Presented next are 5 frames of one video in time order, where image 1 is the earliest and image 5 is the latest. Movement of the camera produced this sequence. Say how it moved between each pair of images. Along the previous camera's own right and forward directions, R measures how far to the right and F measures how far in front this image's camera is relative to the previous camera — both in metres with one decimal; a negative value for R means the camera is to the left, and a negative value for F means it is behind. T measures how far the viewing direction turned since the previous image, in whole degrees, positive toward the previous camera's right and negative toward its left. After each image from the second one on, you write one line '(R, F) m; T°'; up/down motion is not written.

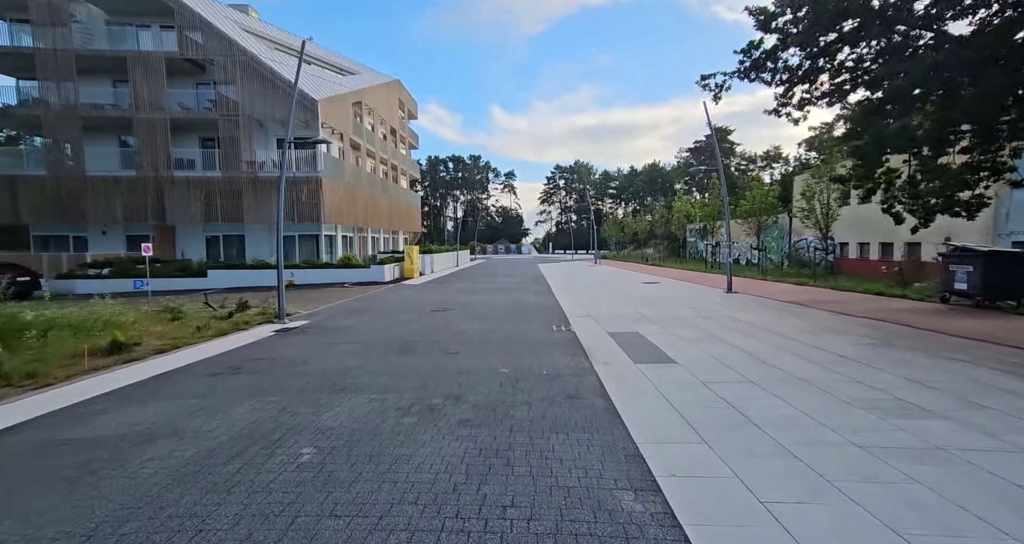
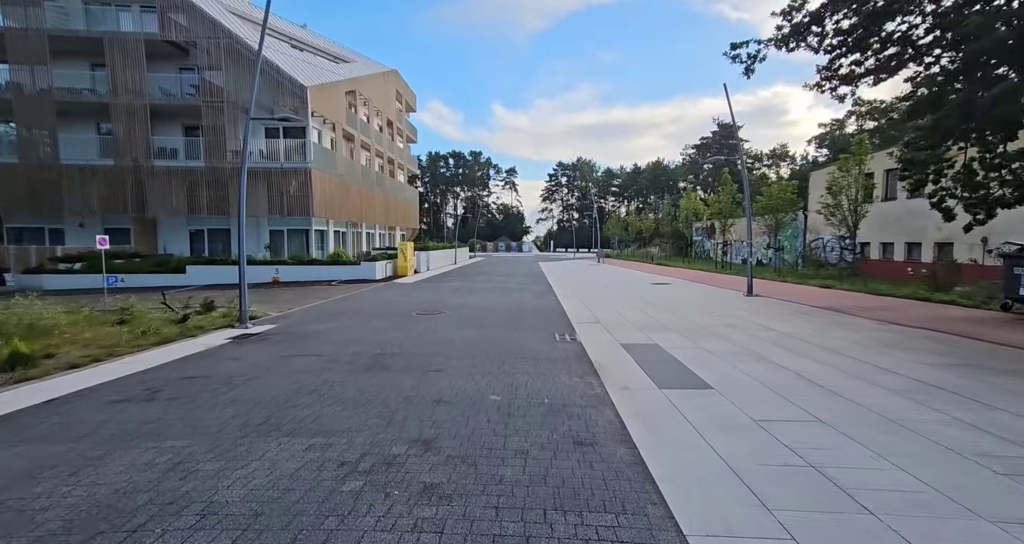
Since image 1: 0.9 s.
(+0.1, +1.5) m; 0°
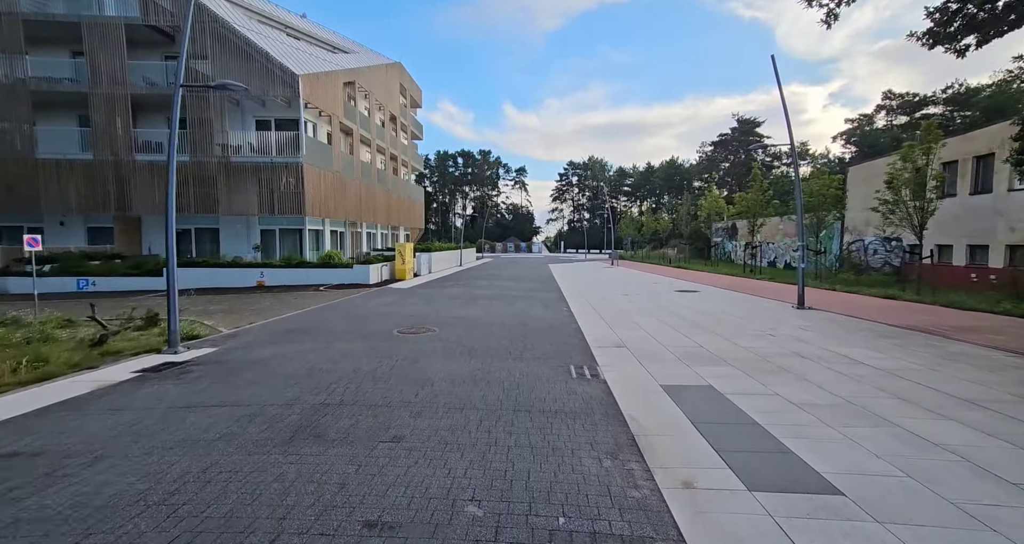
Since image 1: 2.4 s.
(+0.1, +2.2) m; -1°
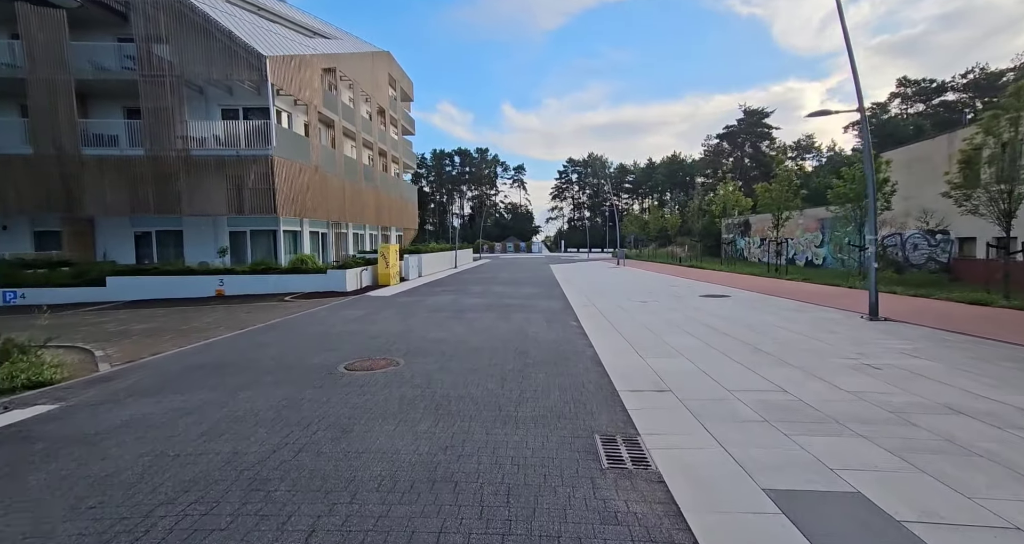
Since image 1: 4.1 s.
(+0.1, +2.7) m; 0°
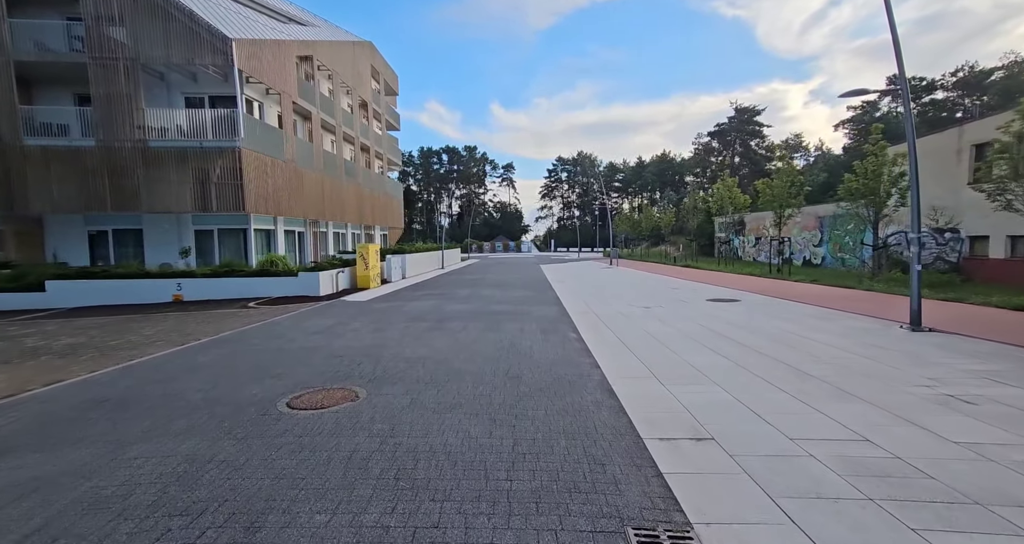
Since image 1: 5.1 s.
(0.0, +1.5) m; +1°
